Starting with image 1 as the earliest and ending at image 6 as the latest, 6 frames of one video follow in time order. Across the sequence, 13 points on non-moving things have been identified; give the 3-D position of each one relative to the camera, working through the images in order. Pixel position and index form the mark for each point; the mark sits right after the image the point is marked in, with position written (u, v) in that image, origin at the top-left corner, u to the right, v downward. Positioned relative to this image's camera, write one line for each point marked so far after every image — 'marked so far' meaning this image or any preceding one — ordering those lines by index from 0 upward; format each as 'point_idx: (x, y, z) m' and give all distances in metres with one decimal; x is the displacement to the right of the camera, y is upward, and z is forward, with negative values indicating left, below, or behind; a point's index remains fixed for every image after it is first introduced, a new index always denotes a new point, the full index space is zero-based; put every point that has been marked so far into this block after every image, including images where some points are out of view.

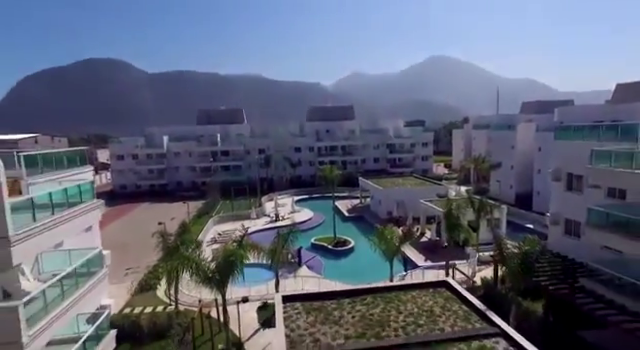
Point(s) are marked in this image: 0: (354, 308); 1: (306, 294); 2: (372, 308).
0: (+1.5, -5.8, +15.7) m
1: (-0.6, -5.7, +16.9) m
2: (+2.3, -5.8, +15.4) m
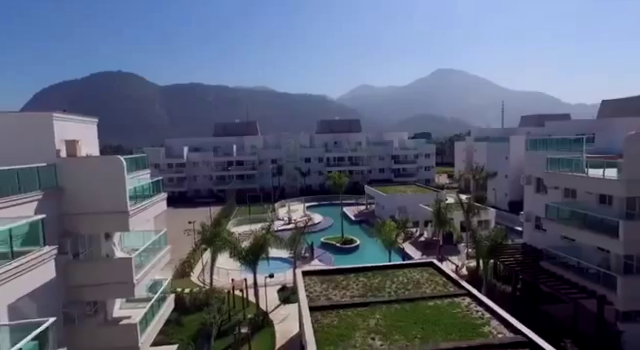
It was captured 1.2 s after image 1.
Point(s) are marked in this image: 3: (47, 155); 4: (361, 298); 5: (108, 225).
0: (+2.1, -5.9, +20.4) m
1: (0.0, -5.8, +21.7) m
2: (+3.0, -5.8, +20.1) m
3: (-10.9, +0.8, +14.2) m
4: (+2.1, -6.0, +17.7) m
5: (-8.6, -1.8, +14.6) m
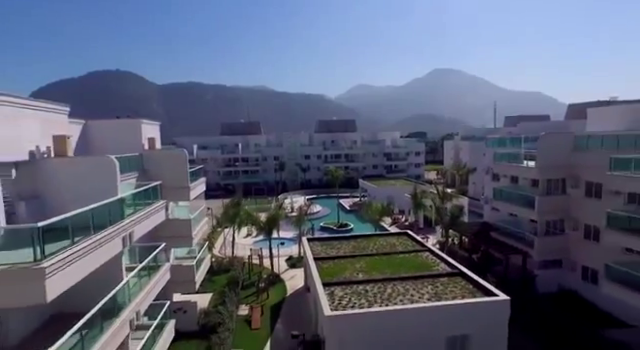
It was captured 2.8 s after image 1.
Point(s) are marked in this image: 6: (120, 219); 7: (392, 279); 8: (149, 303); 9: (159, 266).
0: (+2.2, -5.1, +27.2) m
1: (+0.1, -5.0, +28.5) m
2: (+3.0, -5.0, +27.0) m
3: (-10.8, +1.6, +20.9) m
4: (+2.2, -5.2, +24.5) m
5: (-8.5, -1.1, +21.4) m
6: (-6.7, -1.4, +12.4) m
7: (+4.0, -5.6, +19.3) m
8: (-7.1, -5.3, +15.0) m
9: (-7.2, -3.8, +16.4) m
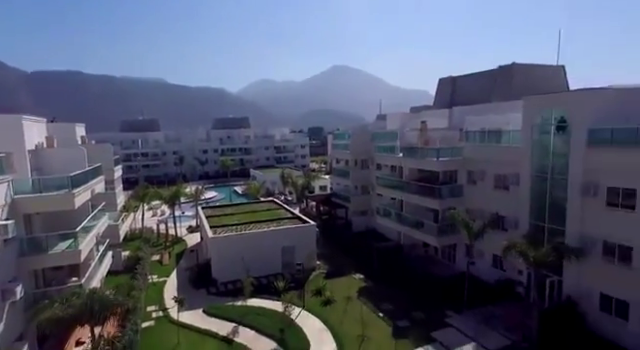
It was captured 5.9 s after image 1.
0: (-9.5, -3.6, +38.9) m
1: (-11.9, -3.6, +39.6) m
2: (-8.7, -3.5, +38.8) m
3: (-20.6, +2.6, +29.3) m
4: (-8.8, -3.8, +36.3) m
5: (-18.4, 0.0, +30.3) m
6: (-14.3, -0.3, +22.1) m
7: (-5.7, -4.1, +31.7) m
8: (-15.3, -4.2, +24.7) m
9: (-15.8, -2.8, +25.9) m
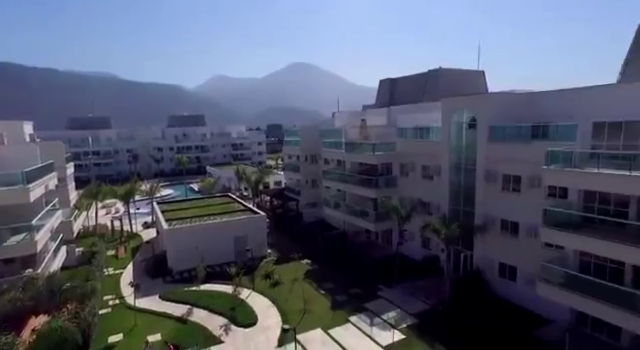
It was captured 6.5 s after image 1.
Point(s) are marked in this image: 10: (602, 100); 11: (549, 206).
0: (-14.9, -3.1, +40.2) m
1: (-17.3, -3.2, +40.7) m
2: (-14.0, -3.1, +40.3) m
3: (-25.0, +2.7, +29.4) m
4: (-13.9, -3.4, +37.7) m
5: (-22.9, +0.3, +30.7) m
6: (-17.9, -0.1, +23.0) m
7: (-10.3, -3.7, +33.5) m
8: (-19.1, -4.0, +25.5) m
9: (-19.8, -2.5, +26.7) m
10: (+14.6, +3.9, +18.5) m
11: (+12.4, -1.7, +19.3) m
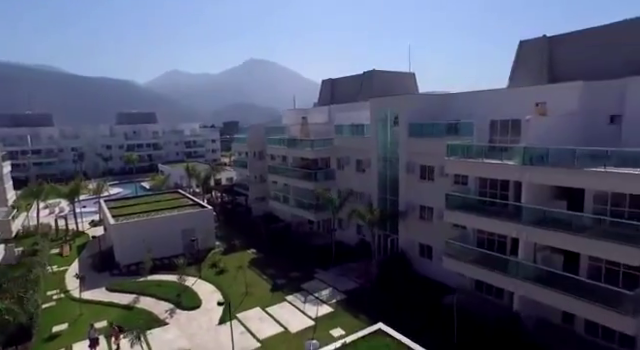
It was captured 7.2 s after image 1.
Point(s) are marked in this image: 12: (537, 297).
0: (-20.9, -2.8, +40.6) m
1: (-23.4, -3.0, +40.8) m
2: (-20.1, -2.8, +40.8) m
3: (-29.9, +2.8, +28.8) m
4: (-19.7, -3.1, +38.2) m
5: (-27.9, +0.4, +30.3) m
6: (-22.1, 0.0, +23.2) m
7: (-15.6, -3.3, +34.4) m
8: (-23.5, -3.9, +25.6) m
9: (-24.3, -2.4, +26.6) m
10: (+10.6, +4.5, +22.1) m
11: (+8.5, -1.1, +22.8) m
12: (+10.7, -6.0, +17.6) m
